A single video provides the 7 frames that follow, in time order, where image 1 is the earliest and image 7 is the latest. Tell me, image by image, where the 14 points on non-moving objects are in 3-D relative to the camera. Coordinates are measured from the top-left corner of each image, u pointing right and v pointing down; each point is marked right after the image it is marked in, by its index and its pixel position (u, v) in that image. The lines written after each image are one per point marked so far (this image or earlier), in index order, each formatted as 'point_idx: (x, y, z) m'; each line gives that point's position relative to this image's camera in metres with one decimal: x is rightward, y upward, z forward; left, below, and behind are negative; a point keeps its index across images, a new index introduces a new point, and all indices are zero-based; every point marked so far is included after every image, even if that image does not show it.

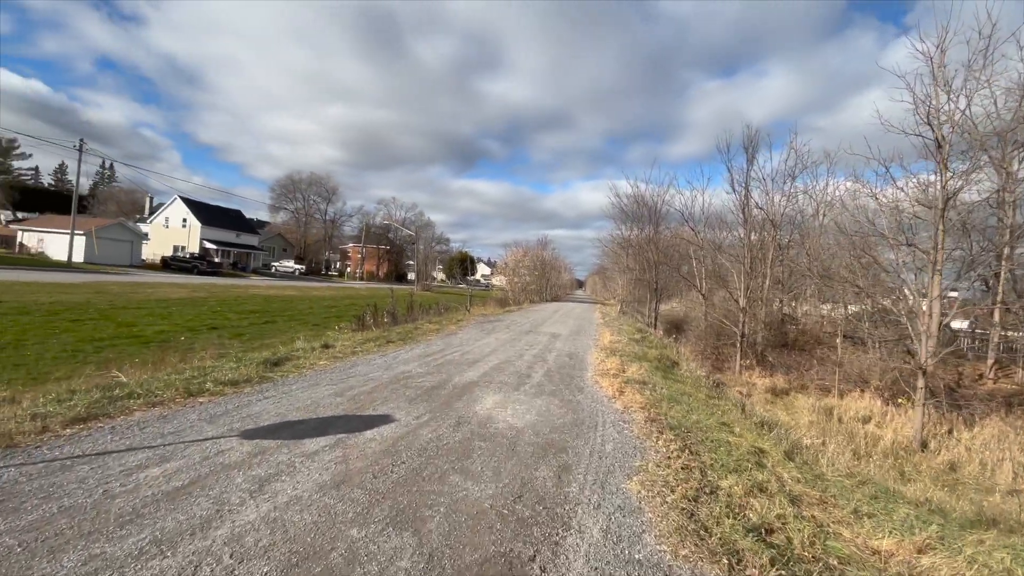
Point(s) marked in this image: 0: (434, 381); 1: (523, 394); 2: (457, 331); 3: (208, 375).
0: (-0.9, -1.1, +5.4) m
1: (+0.1, -1.2, +5.0) m
2: (-1.4, -1.1, +11.4) m
3: (-3.4, -1.0, +5.1) m
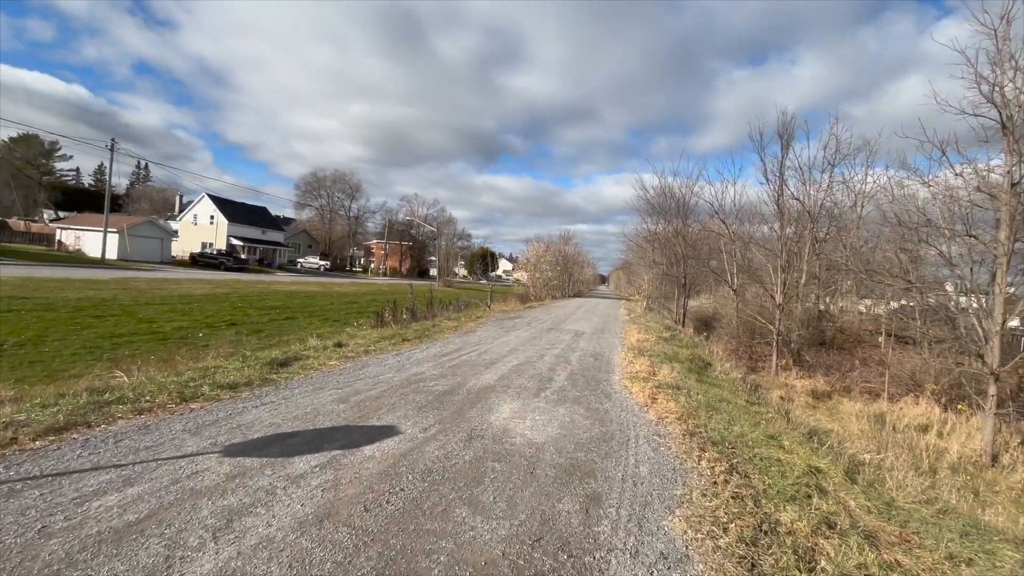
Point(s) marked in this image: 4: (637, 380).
0: (-0.7, -1.1, +5.0) m
1: (+0.3, -1.1, +4.5) m
2: (-0.9, -1.0, +11.0) m
3: (-3.2, -0.9, +4.8) m
4: (+1.7, -1.3, +6.1) m
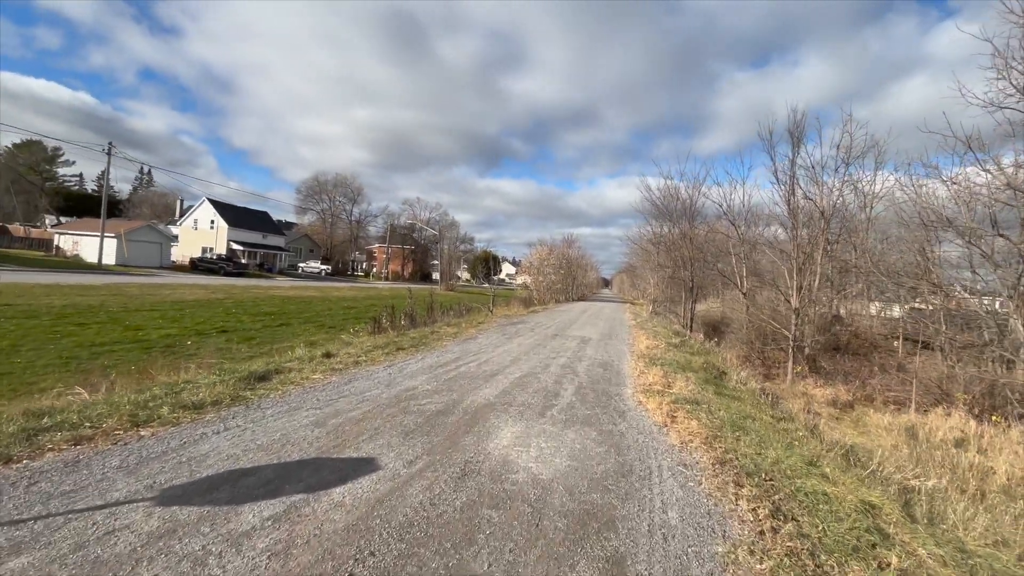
0: (-0.7, -1.1, +4.4) m
1: (+0.3, -1.2, +3.9) m
2: (-0.8, -1.1, +10.5) m
3: (-3.2, -1.0, +4.3) m
4: (+1.7, -1.3, +5.6) m
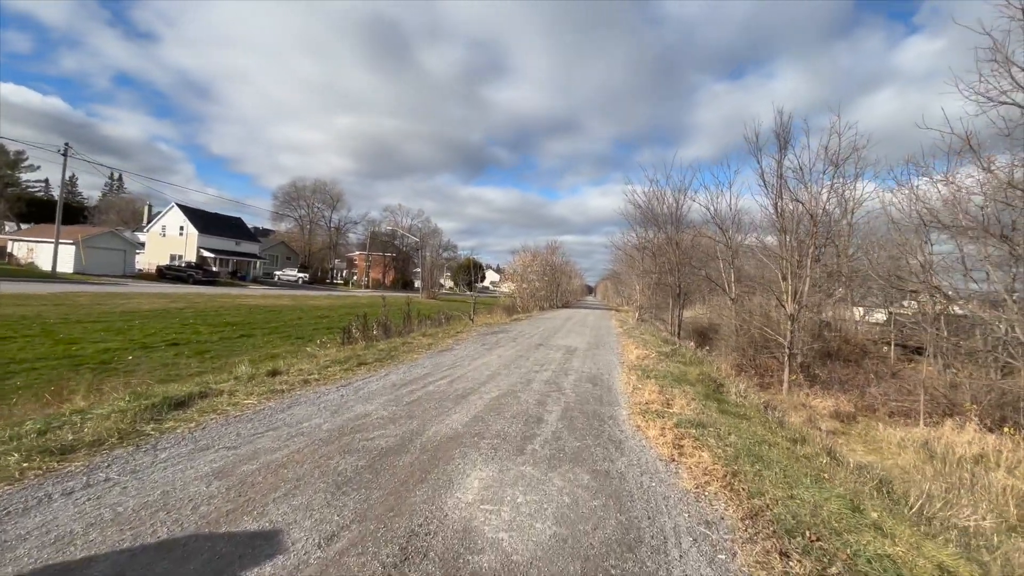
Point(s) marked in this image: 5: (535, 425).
0: (-0.9, -1.2, +3.6) m
1: (+0.1, -1.2, +3.1) m
2: (-1.3, -1.2, +9.6) m
3: (-3.4, -1.1, +3.3) m
4: (+1.5, -1.4, +4.8) m
5: (+0.2, -1.2, +4.1) m
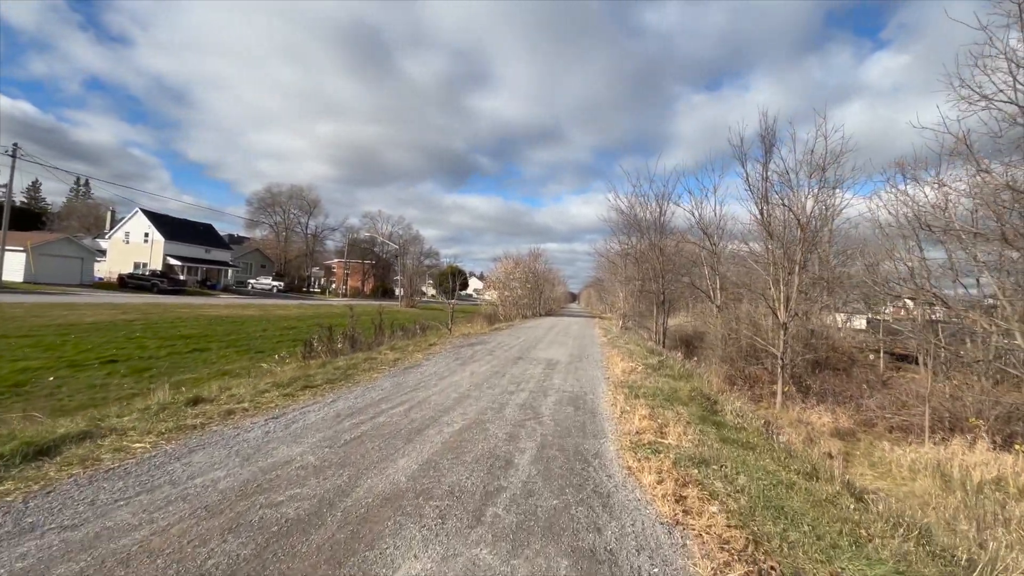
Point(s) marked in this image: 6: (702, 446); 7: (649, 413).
0: (-1.2, -1.2, +2.7) m
1: (-0.1, -1.3, +2.3) m
2: (-1.7, -1.4, +8.7) m
3: (-3.7, -1.1, +2.4) m
4: (+1.2, -1.4, +4.0) m
5: (-0.1, -1.3, +3.2) m
6: (+1.9, -1.5, +4.4) m
7: (+1.7, -1.5, +5.5) m
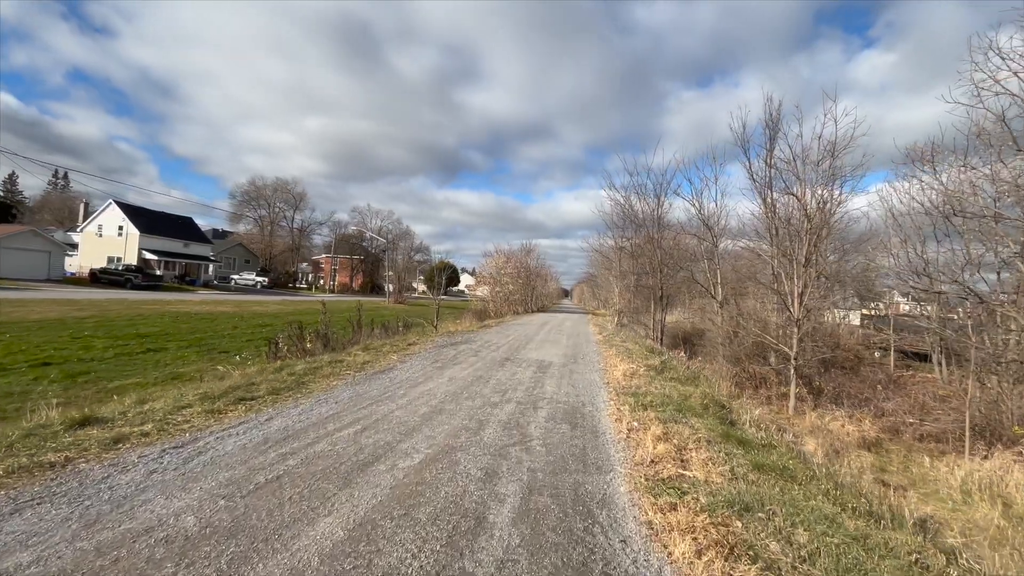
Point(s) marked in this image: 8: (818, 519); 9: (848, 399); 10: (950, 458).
0: (-1.3, -1.2, +1.6) m
1: (-0.2, -1.2, +1.2) m
2: (-2.0, -1.3, +7.6) m
3: (-3.8, -1.1, +1.3) m
4: (+1.0, -1.4, +3.0) m
5: (-0.2, -1.2, +2.2) m
6: (+1.7, -1.4, +3.4) m
7: (+1.5, -1.4, +4.5) m
8: (+2.0, -1.5, +3.0) m
9: (+8.4, -2.8, +11.4) m
10: (+6.7, -2.6, +6.9) m
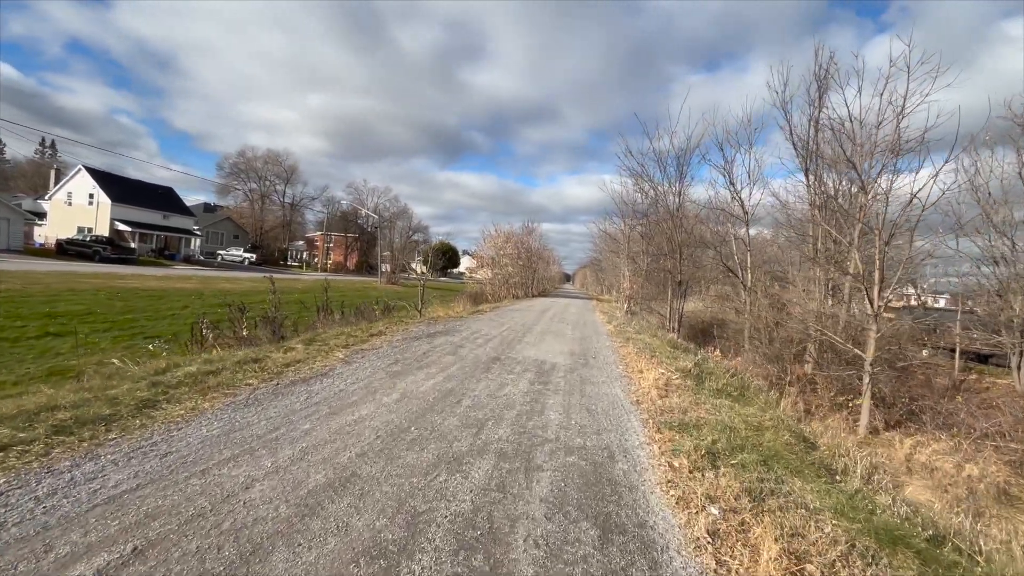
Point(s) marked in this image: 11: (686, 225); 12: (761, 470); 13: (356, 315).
0: (-1.4, -1.0, -0.6) m
1: (-0.4, -1.1, -1.0) m
2: (-2.1, -0.9, +5.4) m
3: (-4.0, -0.9, -1.0) m
4: (+0.8, -1.2, +0.7) m
5: (-0.4, -1.1, -0.1) m
6: (+1.5, -1.3, +1.2) m
7: (+1.3, -1.3, +2.3) m
8: (+1.8, -1.4, +0.7) m
9: (+8.3, -2.5, +9.2) m
10: (+6.6, -2.4, +4.7) m
11: (+5.5, +2.1, +14.1) m
12: (+1.8, -1.3, +3.3) m
13: (-3.6, -0.6, +10.4) m
